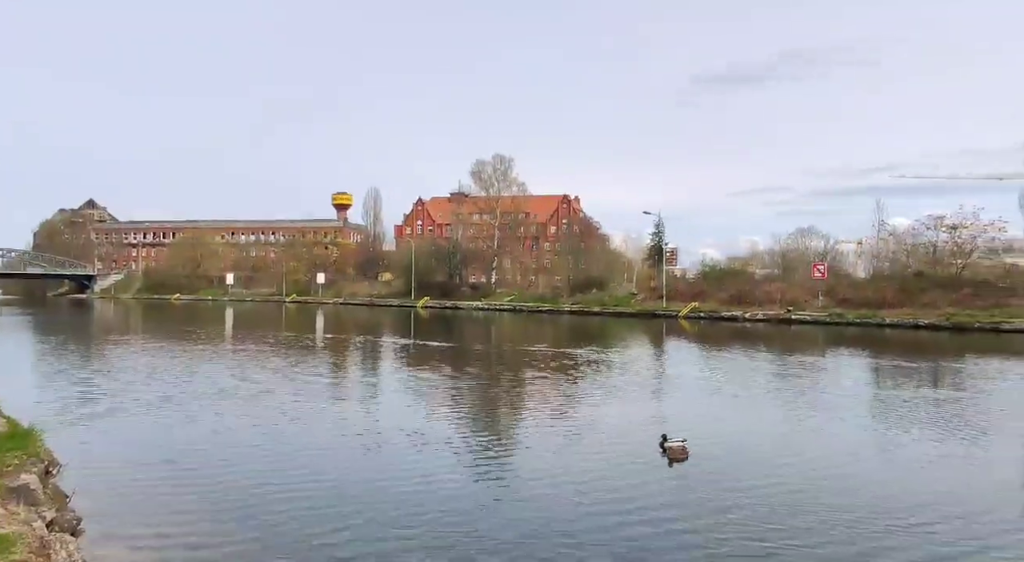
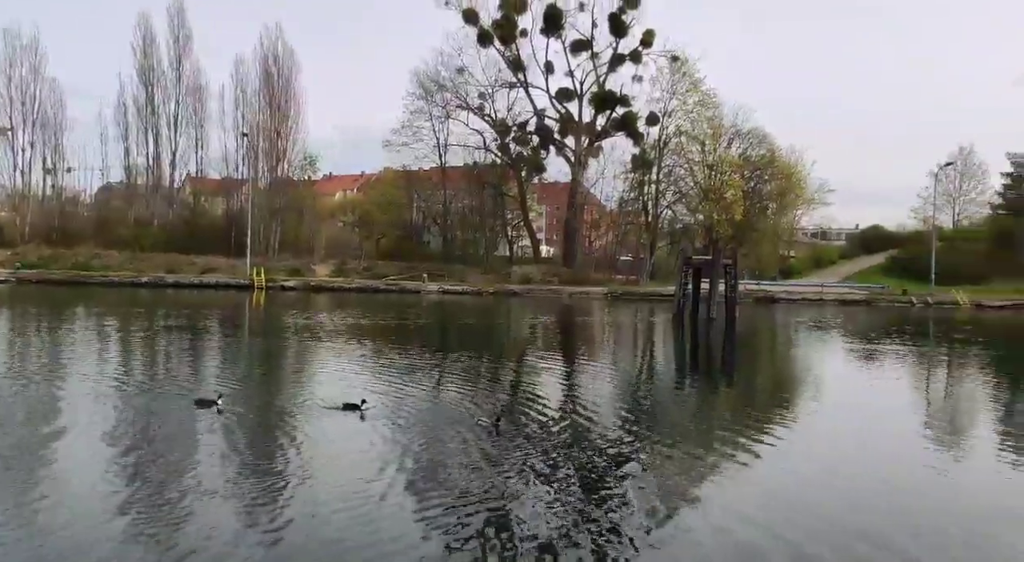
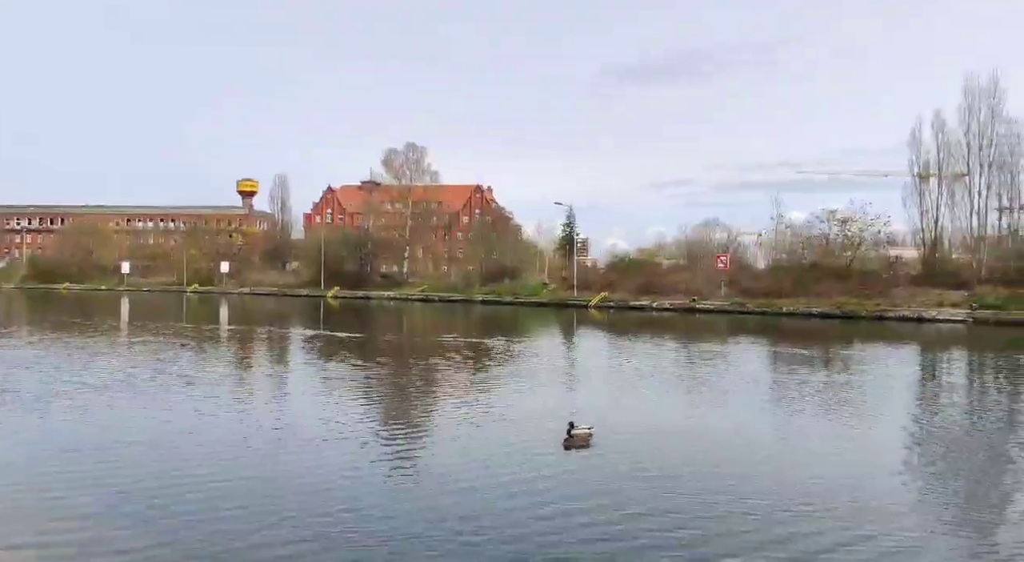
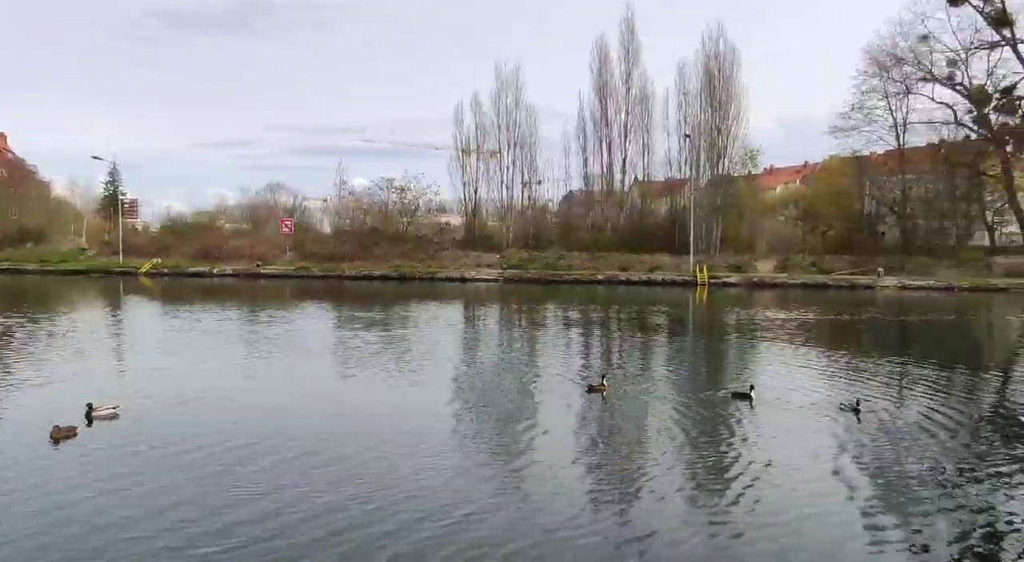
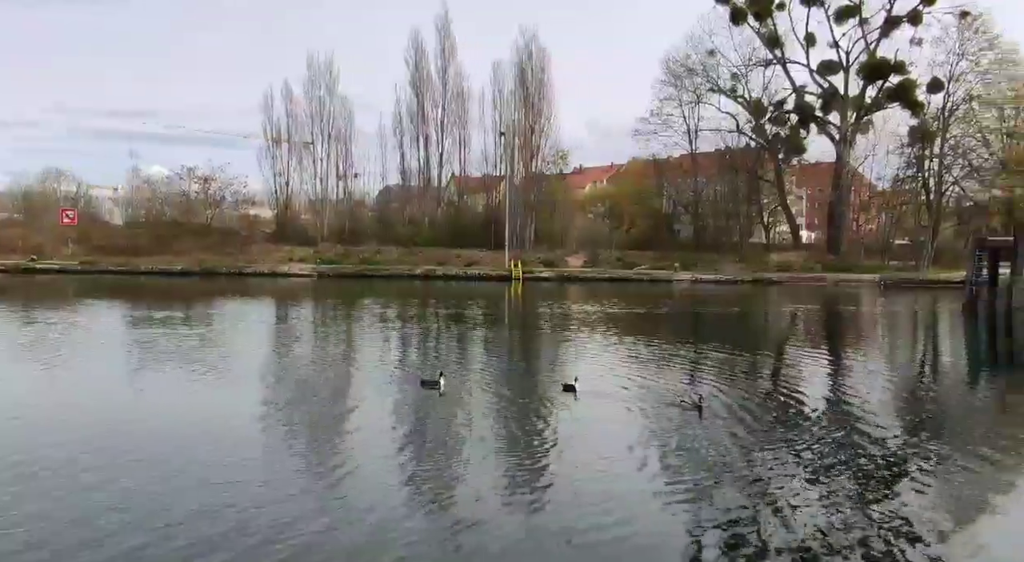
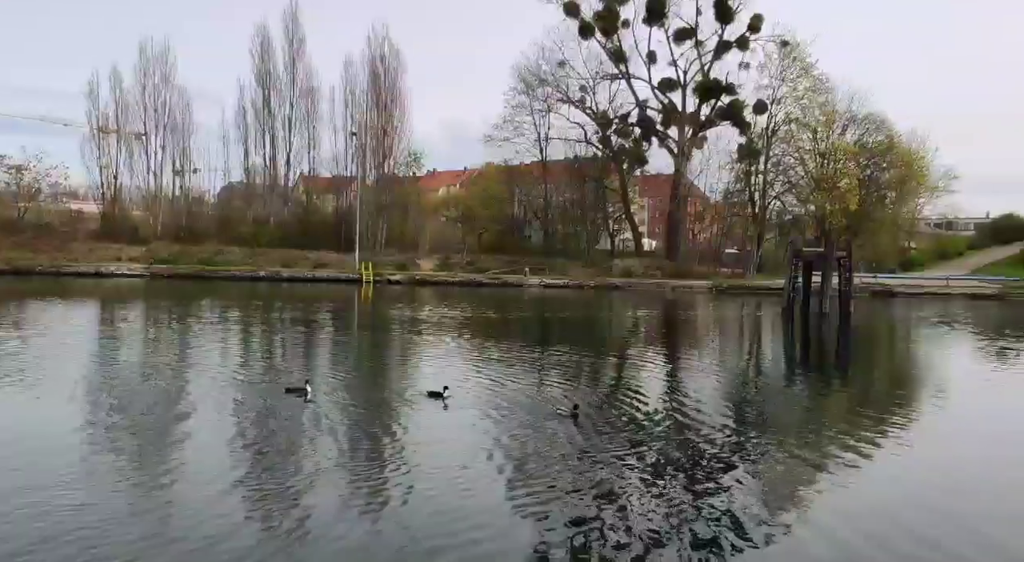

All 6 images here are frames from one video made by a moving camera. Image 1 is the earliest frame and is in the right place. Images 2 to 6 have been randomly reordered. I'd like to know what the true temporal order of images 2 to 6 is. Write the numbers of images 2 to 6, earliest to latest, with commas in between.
3, 4, 5, 6, 2
